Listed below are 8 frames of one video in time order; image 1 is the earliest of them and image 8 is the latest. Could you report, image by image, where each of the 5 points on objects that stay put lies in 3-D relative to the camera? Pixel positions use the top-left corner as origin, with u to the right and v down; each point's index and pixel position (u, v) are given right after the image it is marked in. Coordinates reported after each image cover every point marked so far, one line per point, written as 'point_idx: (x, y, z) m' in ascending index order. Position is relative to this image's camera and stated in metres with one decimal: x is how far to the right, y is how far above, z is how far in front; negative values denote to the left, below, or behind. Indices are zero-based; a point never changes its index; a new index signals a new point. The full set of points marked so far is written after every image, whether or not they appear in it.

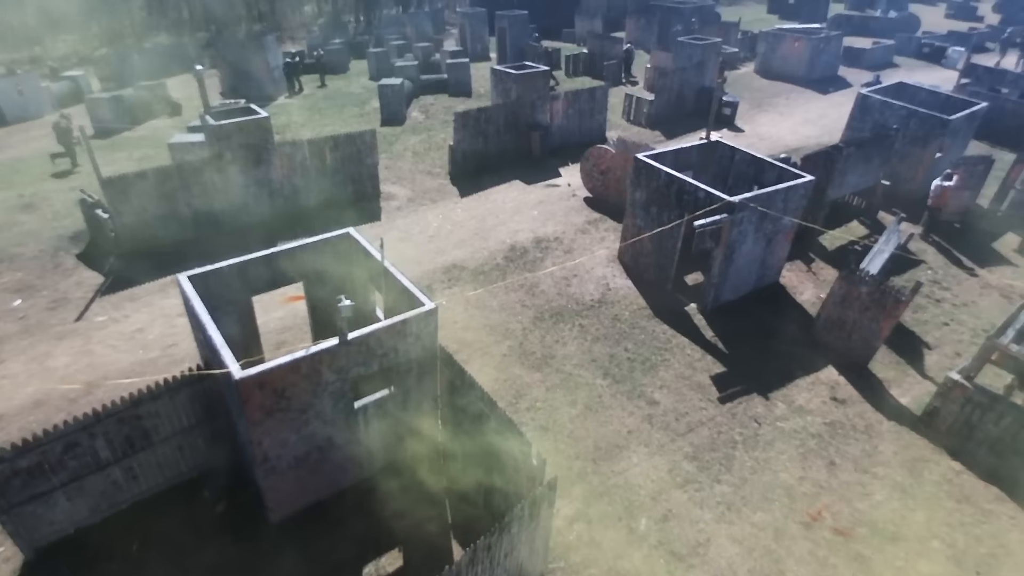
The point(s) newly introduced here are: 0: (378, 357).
0: (-1.8, -0.9, +8.4) m
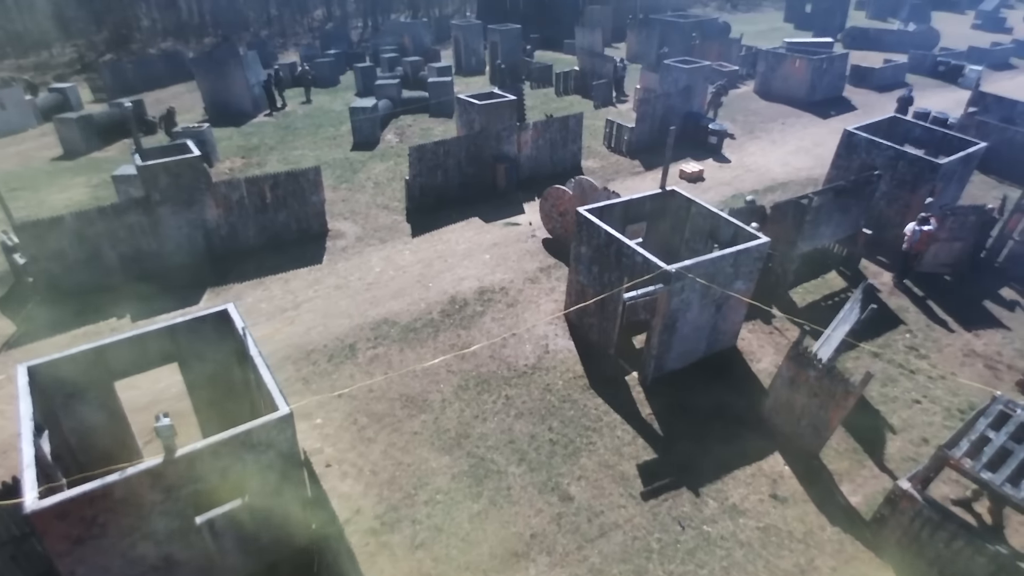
0: (-3.5, -2.2, +7.5) m
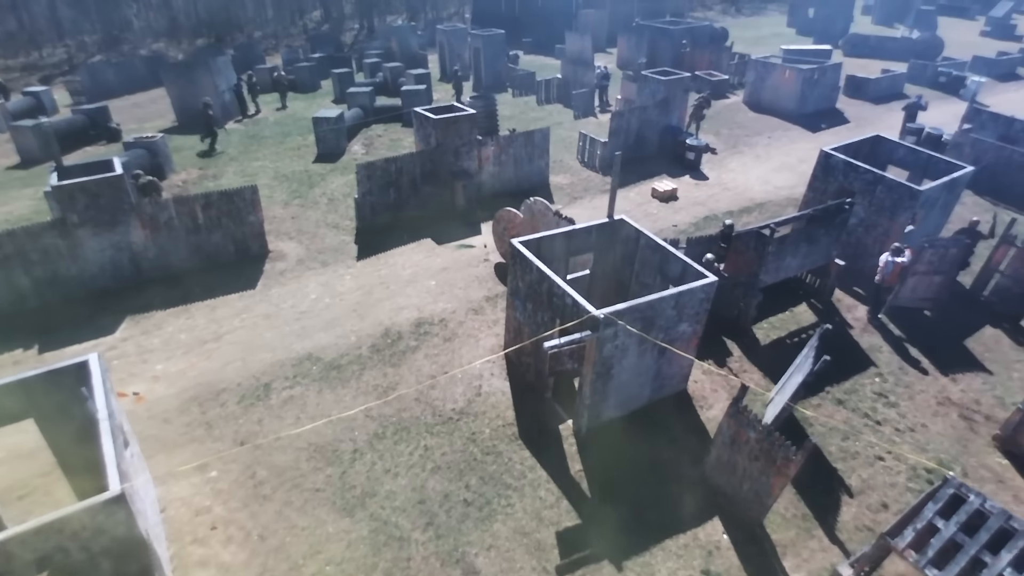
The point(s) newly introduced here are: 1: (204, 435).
0: (-5.0, -2.8, +6.5) m
1: (-5.4, -2.6, +11.0) m
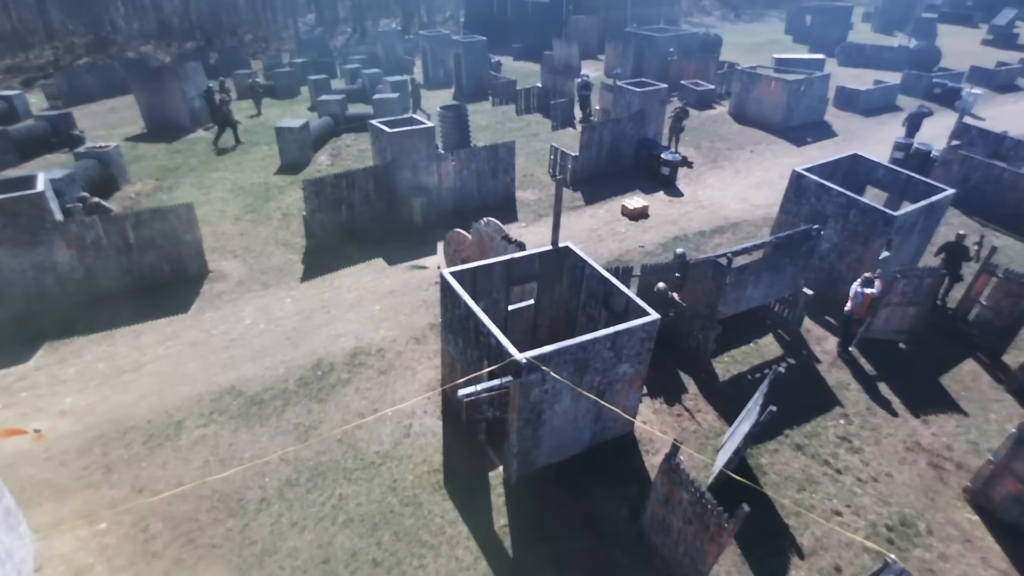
0: (-6.3, -3.4, +5.7) m
1: (-6.6, -3.1, +10.2) m
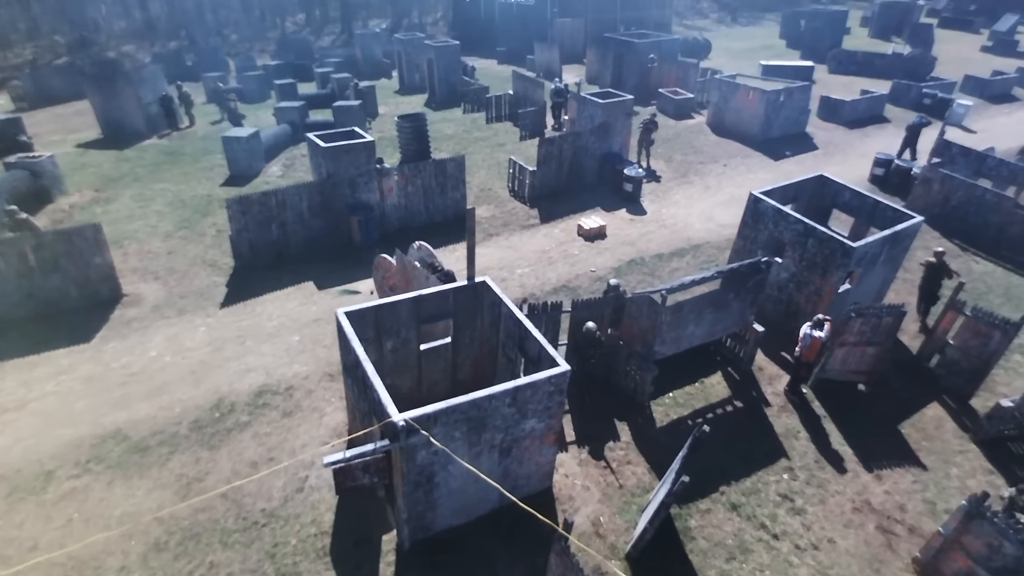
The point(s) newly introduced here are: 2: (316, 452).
0: (-7.9, -4.0, +4.7) m
1: (-8.2, -3.7, +9.2) m
2: (-3.4, -2.8, +11.0) m
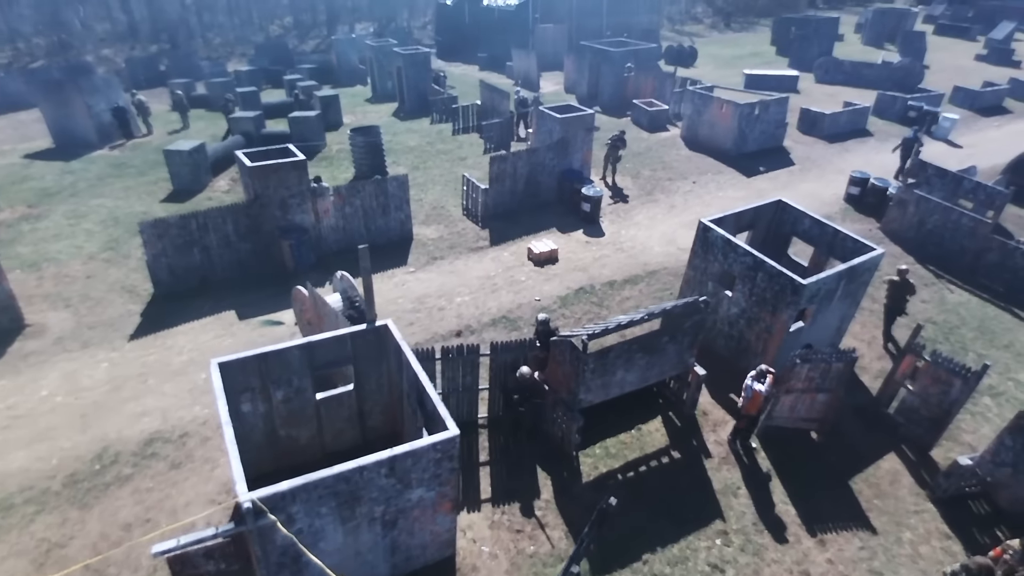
0: (-9.5, -4.6, +3.7) m
1: (-9.8, -4.3, +8.2) m
2: (-5.0, -3.5, +10.0) m
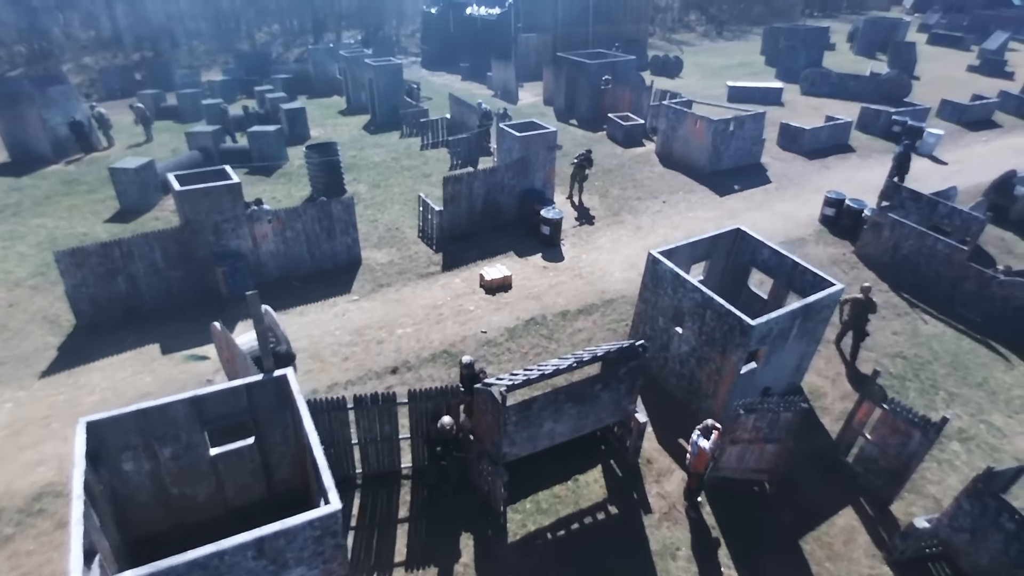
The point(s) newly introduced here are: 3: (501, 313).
0: (-10.8, -5.2, +2.8) m
1: (-11.1, -5.0, +7.3) m
2: (-6.3, -4.2, +9.2) m
3: (-0.3, -0.6, +15.3) m
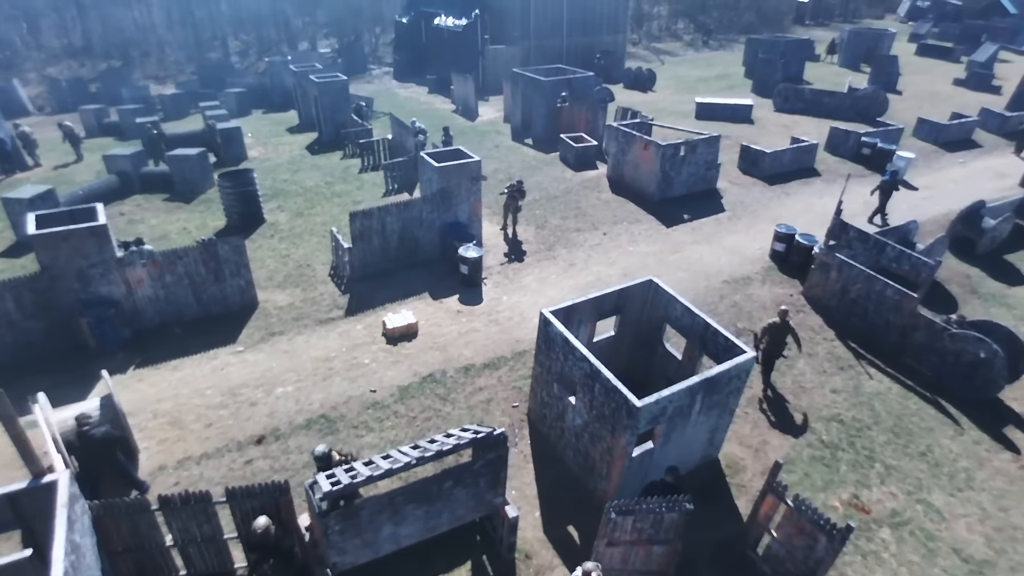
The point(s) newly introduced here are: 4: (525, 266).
0: (-13.1, -6.2, +1.4) m
1: (-13.4, -6.0, +5.9) m
2: (-8.6, -5.3, +7.7) m
3: (-2.5, -1.7, +13.9) m
4: (+0.4, +0.7, +18.0) m
